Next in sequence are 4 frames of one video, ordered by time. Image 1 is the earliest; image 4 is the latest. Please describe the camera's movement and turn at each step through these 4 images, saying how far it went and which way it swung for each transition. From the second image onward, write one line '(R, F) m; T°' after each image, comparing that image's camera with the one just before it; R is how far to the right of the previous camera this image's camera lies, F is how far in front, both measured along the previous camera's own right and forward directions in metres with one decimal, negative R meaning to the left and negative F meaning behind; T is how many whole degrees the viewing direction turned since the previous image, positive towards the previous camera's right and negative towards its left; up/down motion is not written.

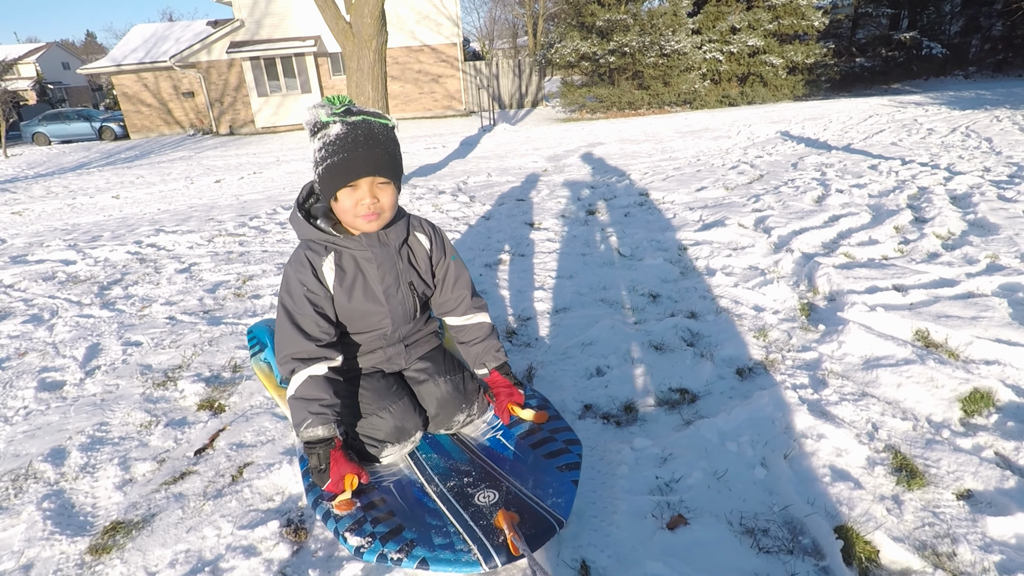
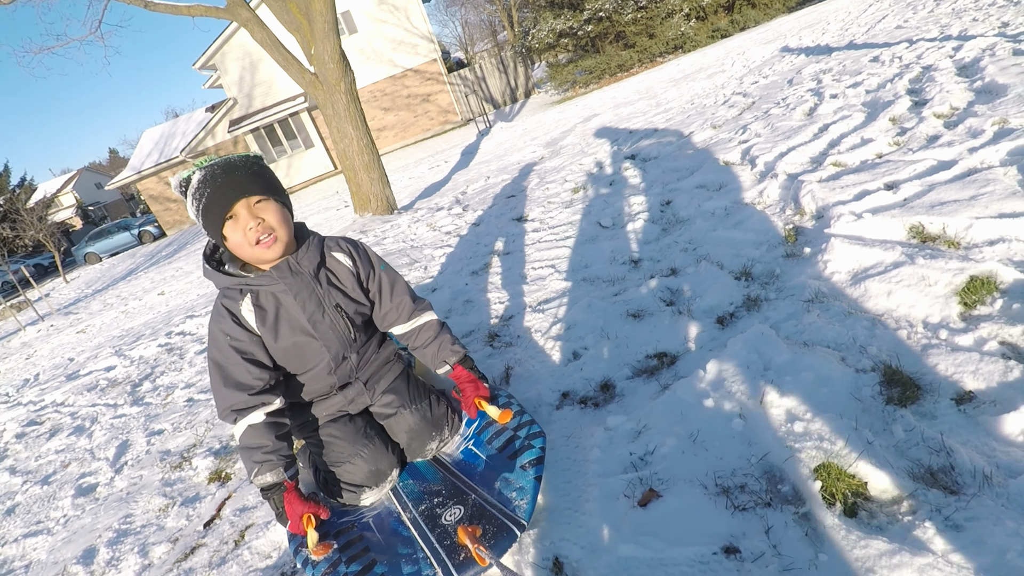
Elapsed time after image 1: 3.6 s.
(+0.4, +0.1) m; -5°
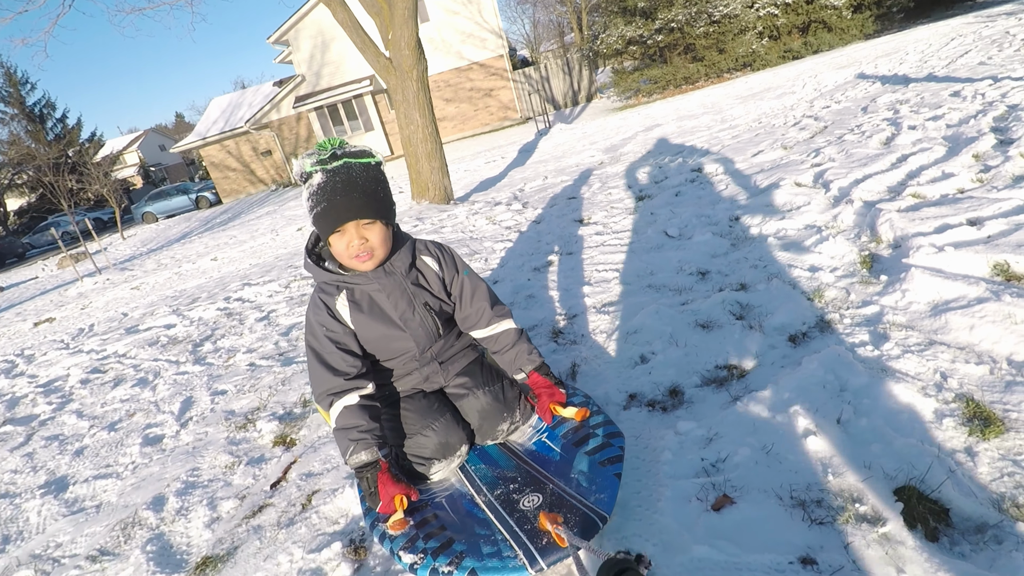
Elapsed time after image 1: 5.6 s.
(-0.2, -0.1) m; -3°
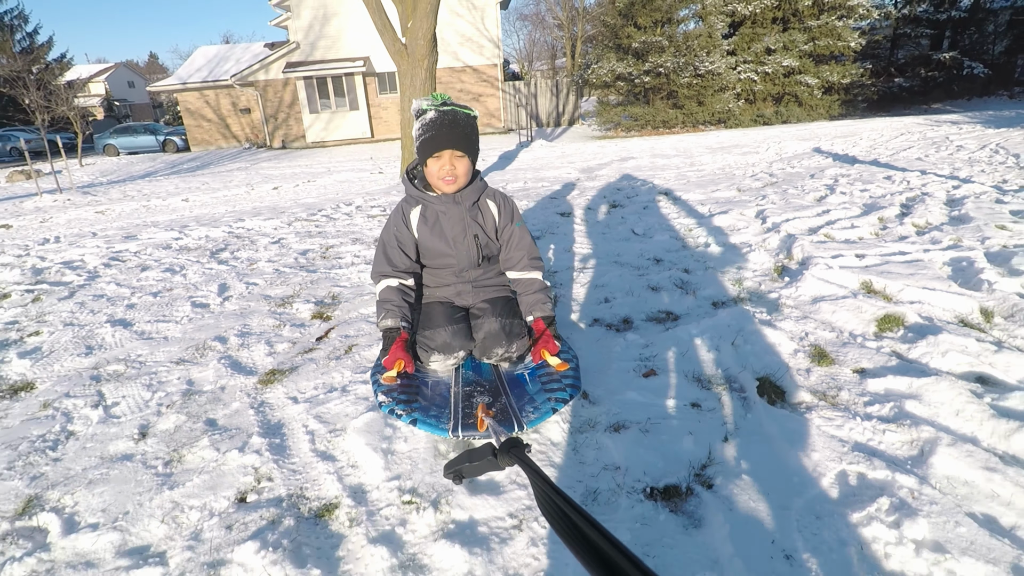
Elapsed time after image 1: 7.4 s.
(-0.3, -0.9) m; +5°
